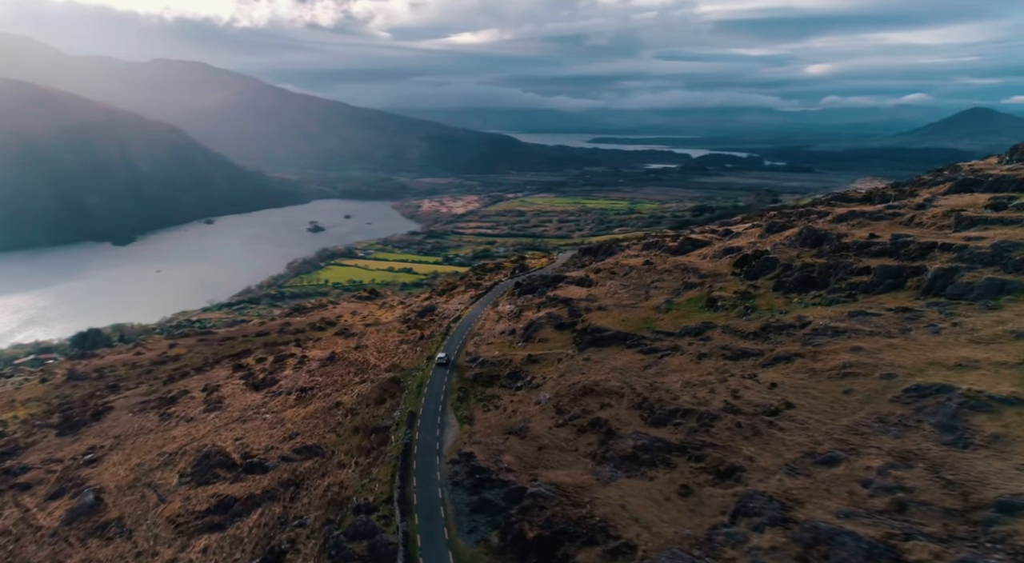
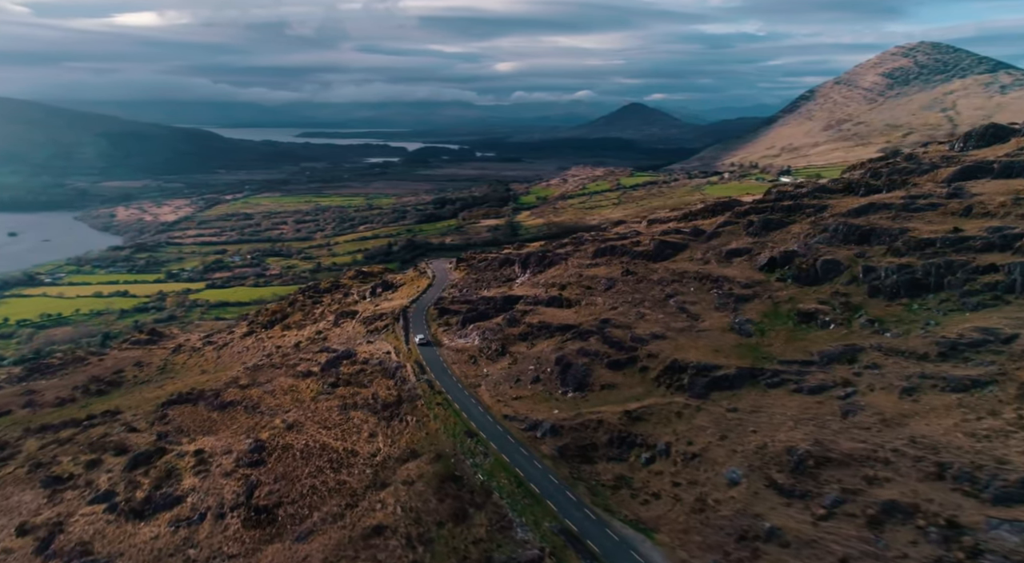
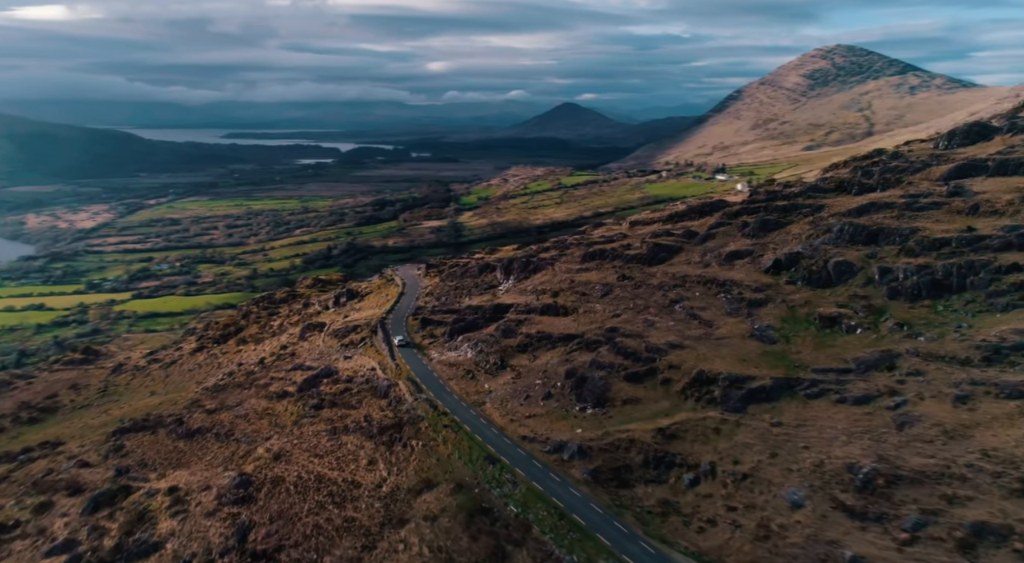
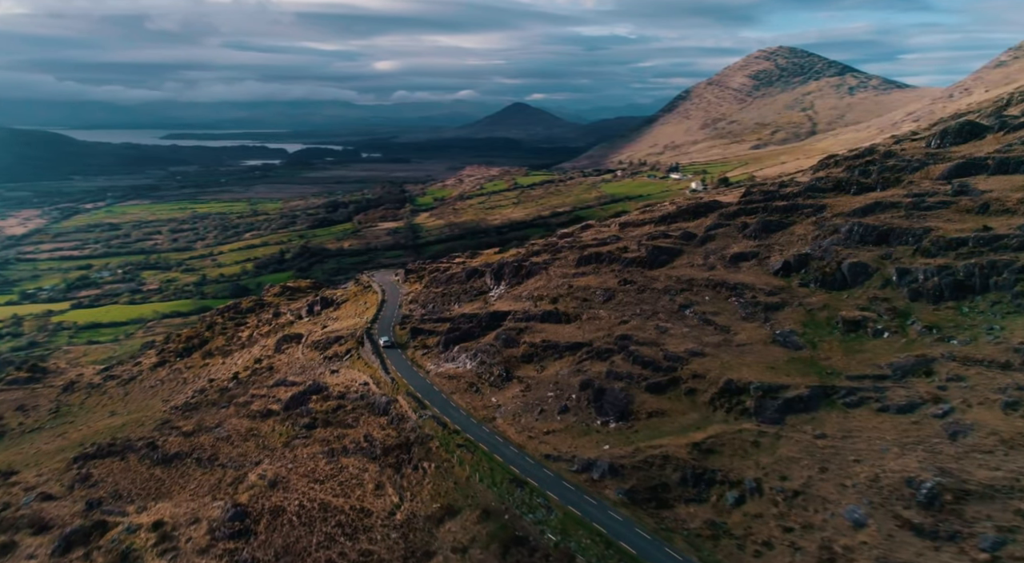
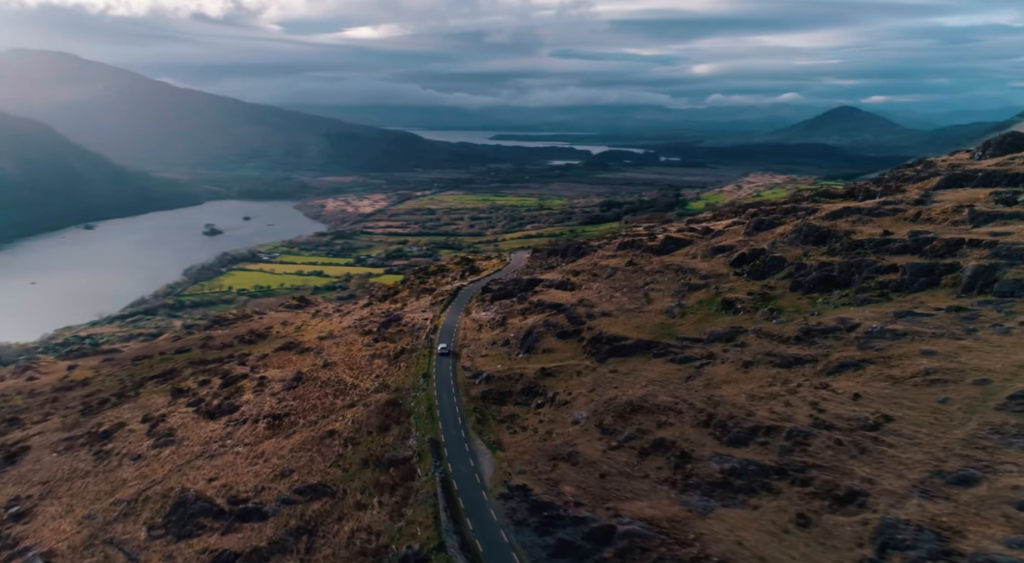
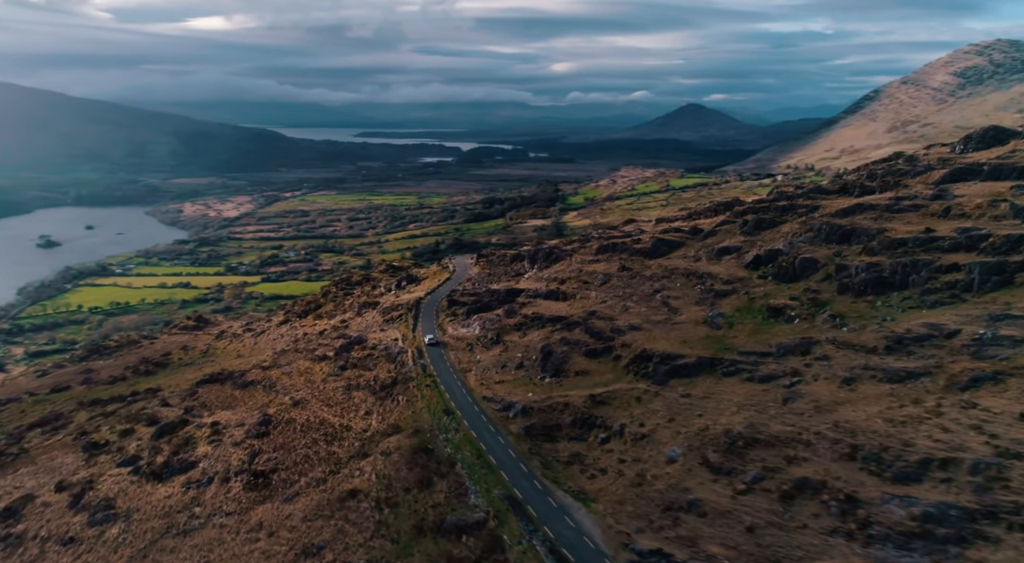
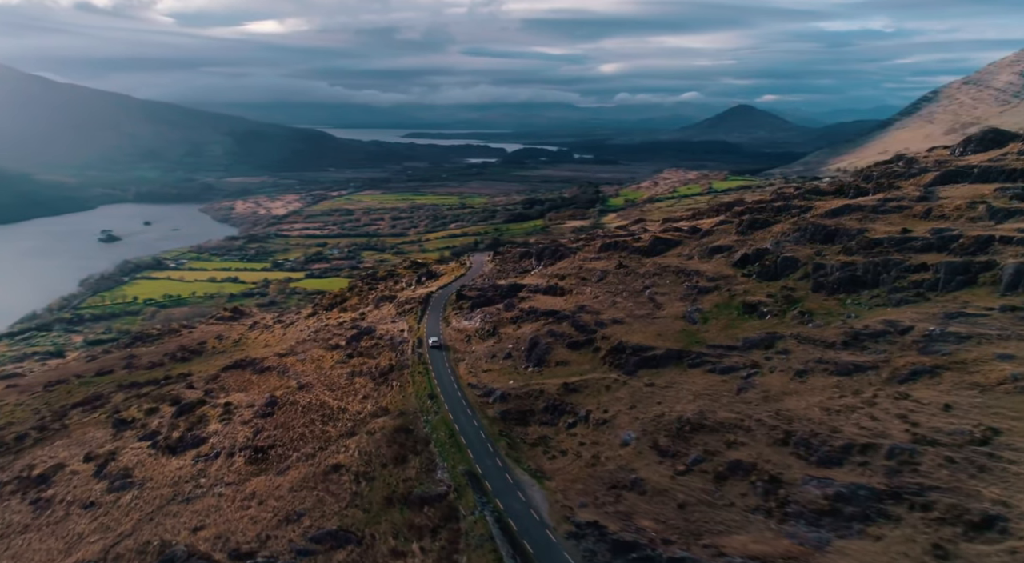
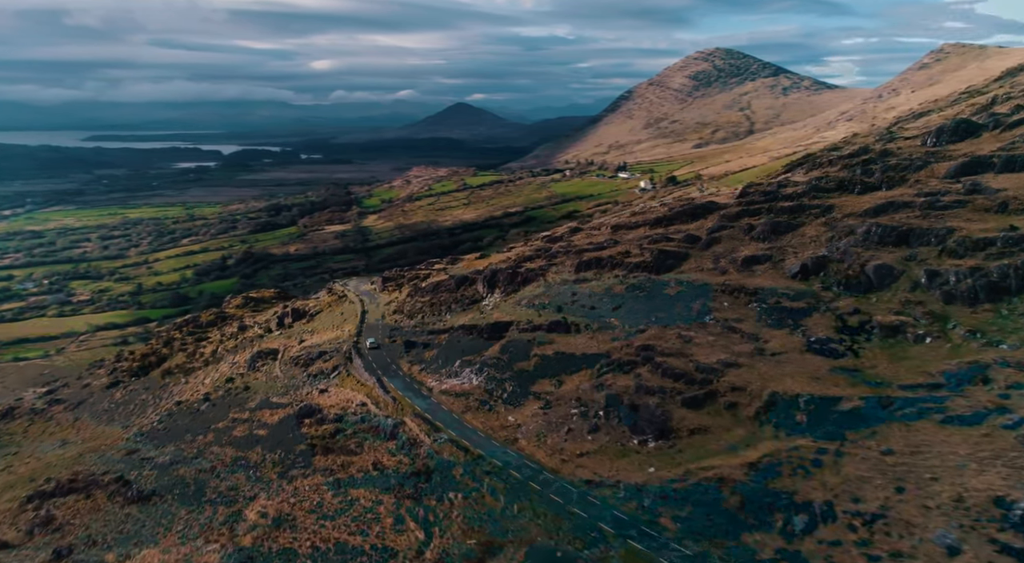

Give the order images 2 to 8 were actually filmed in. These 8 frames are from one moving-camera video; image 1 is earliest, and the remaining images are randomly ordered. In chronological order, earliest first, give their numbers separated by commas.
5, 7, 6, 2, 3, 4, 8
